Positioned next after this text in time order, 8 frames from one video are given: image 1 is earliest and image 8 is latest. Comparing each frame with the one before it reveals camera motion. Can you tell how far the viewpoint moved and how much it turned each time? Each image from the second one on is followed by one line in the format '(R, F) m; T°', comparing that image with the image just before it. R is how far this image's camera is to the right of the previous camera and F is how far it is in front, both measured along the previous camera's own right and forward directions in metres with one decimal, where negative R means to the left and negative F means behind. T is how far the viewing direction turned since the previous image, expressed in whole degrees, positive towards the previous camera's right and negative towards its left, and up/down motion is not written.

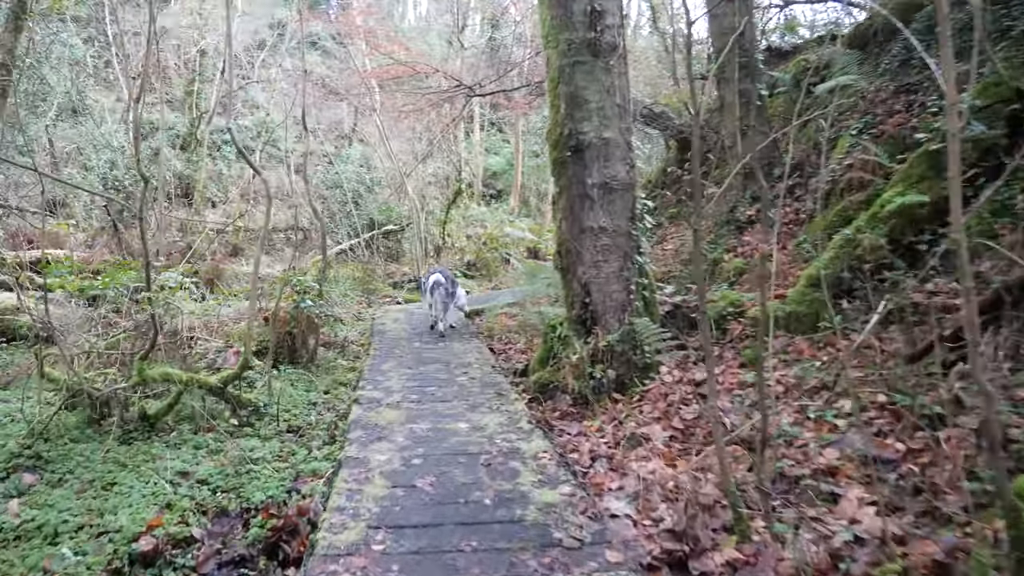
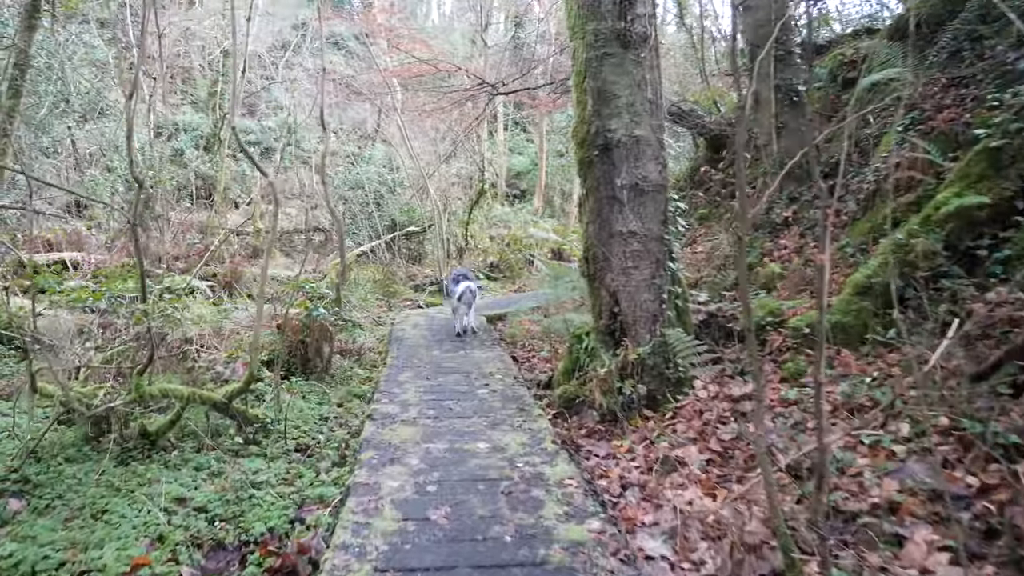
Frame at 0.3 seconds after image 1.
(0.0, +0.3) m; -2°
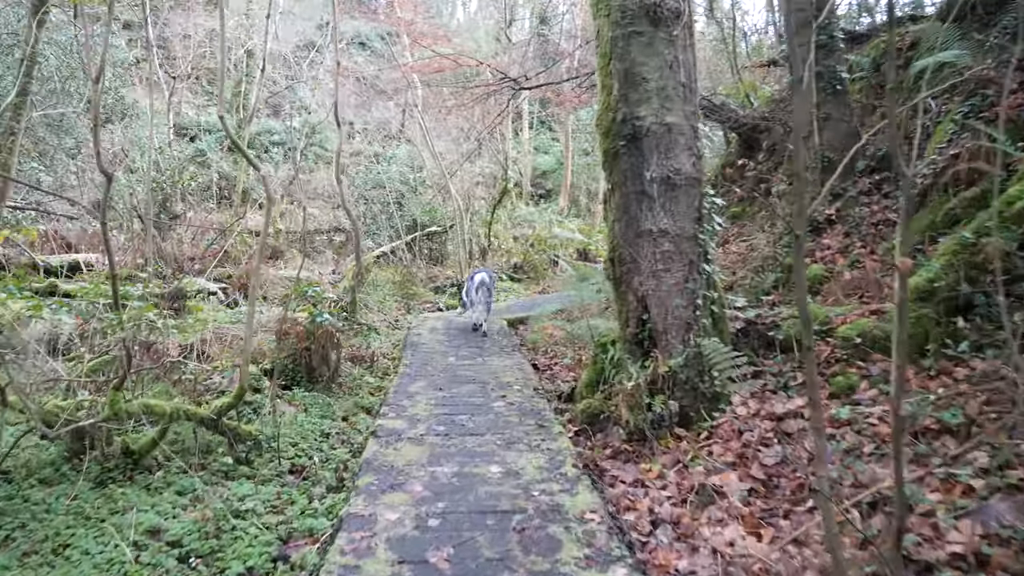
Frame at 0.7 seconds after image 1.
(0.0, +0.4) m; -2°
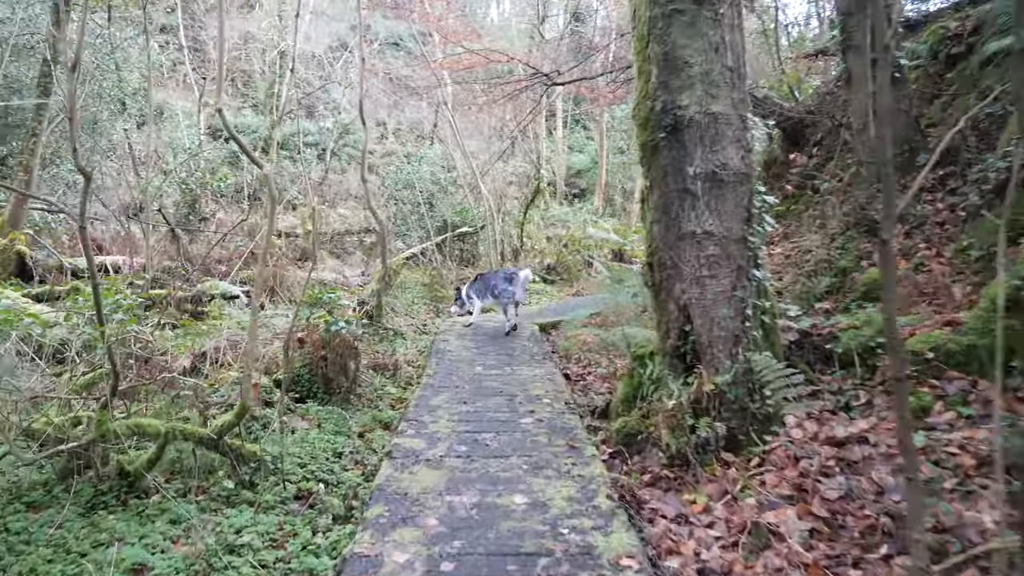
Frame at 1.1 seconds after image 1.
(0.0, +0.3) m; -2°
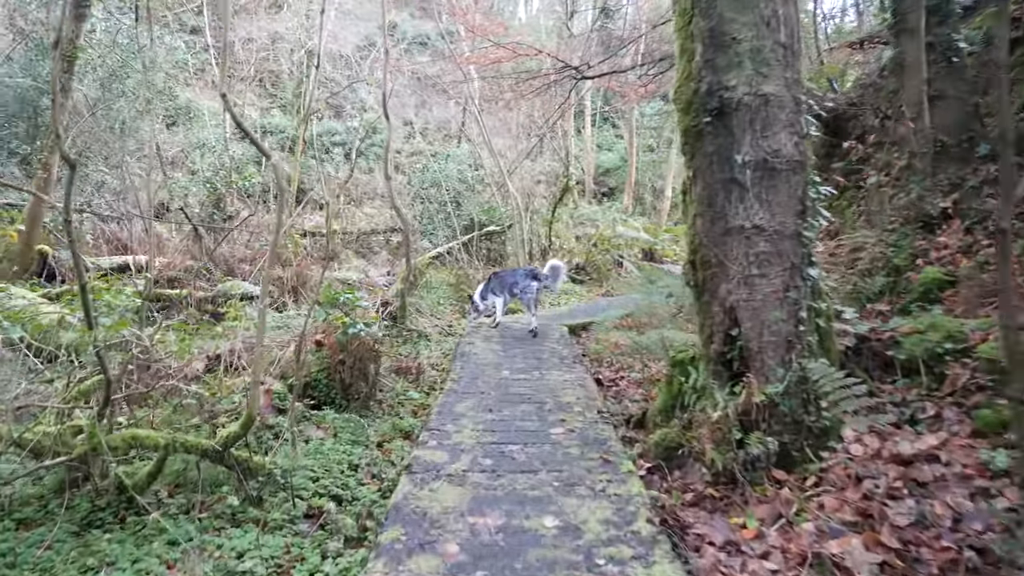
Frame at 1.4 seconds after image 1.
(0.0, +0.3) m; -2°
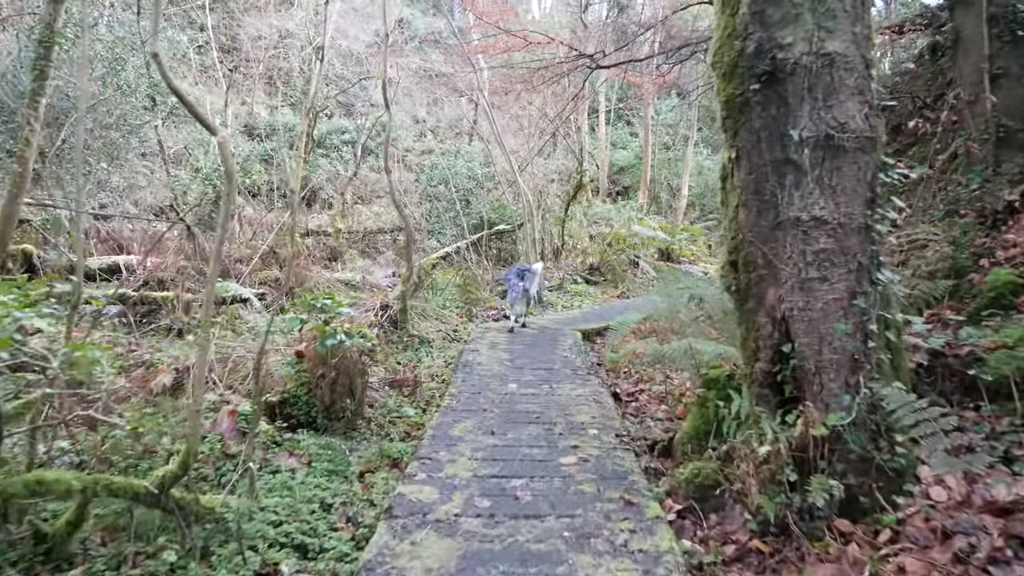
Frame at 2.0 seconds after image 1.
(0.0, +0.5) m; -1°
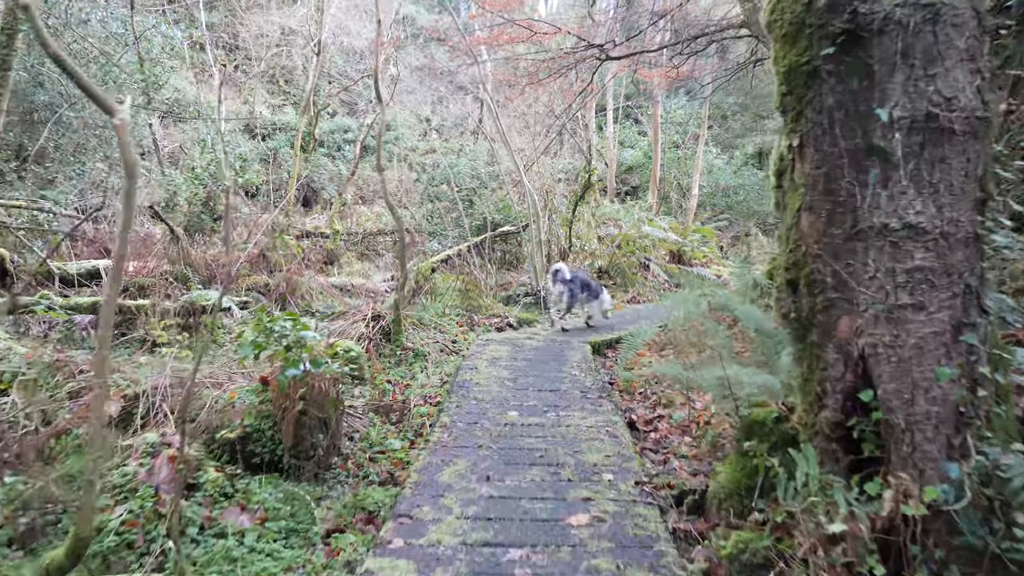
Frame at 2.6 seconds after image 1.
(0.0, +0.6) m; 0°
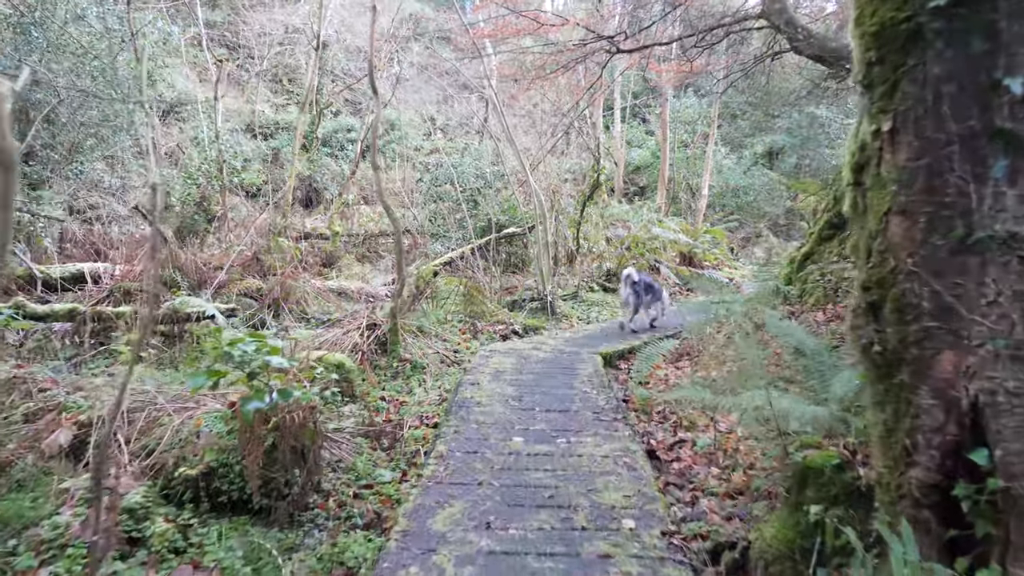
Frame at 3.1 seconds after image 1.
(0.0, +0.4) m; 0°
